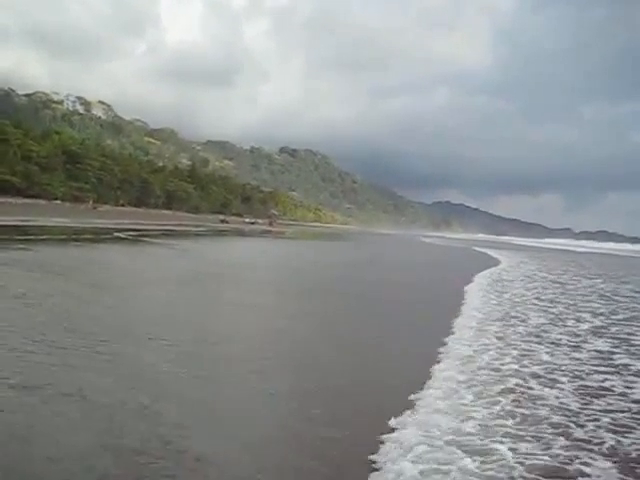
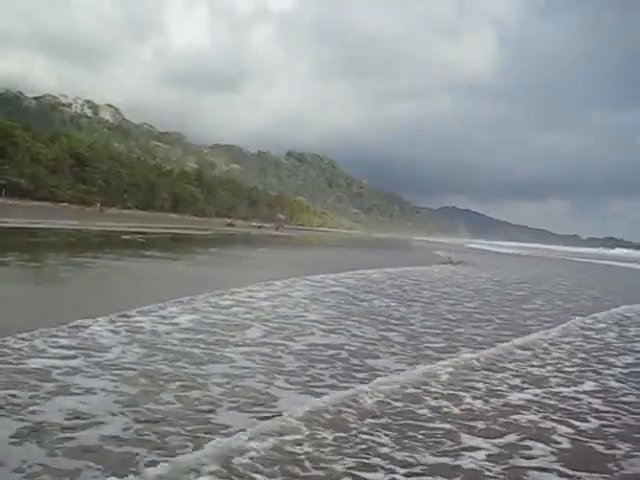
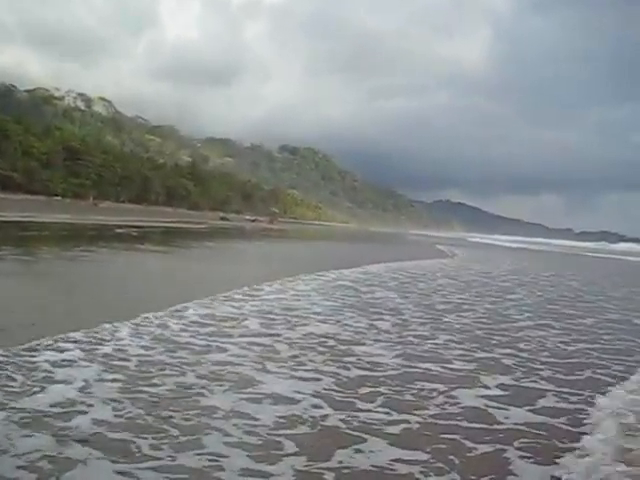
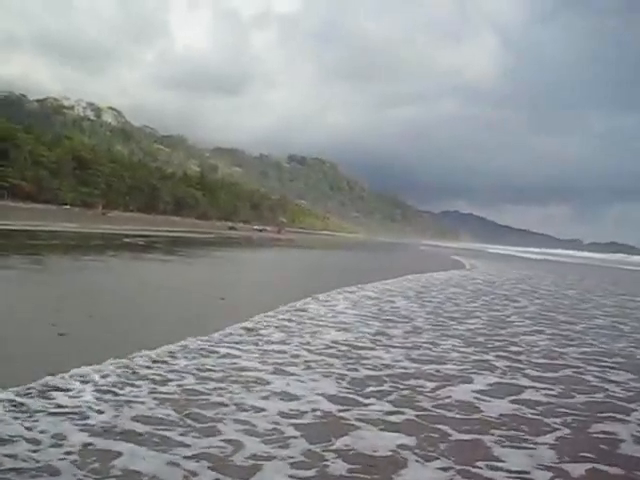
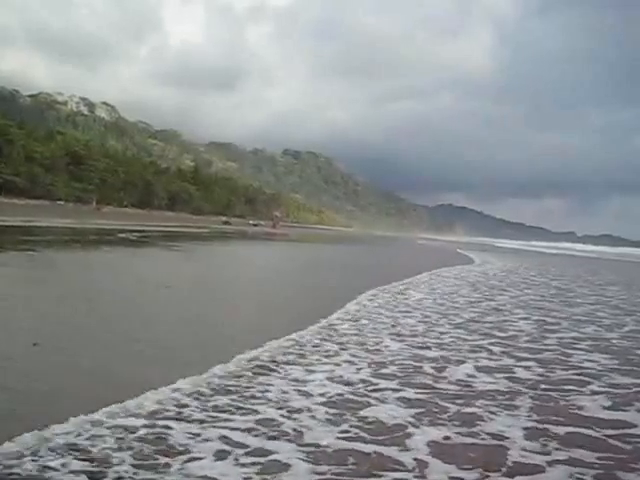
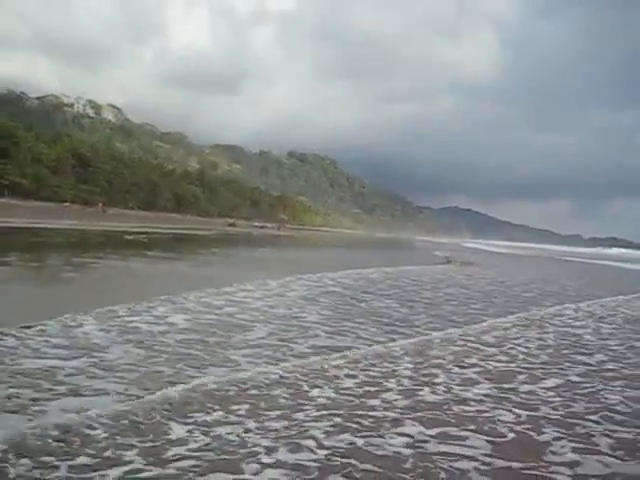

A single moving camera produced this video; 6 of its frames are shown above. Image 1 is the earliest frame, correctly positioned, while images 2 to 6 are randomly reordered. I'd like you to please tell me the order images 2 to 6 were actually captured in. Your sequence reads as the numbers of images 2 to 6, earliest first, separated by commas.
5, 4, 3, 2, 6
